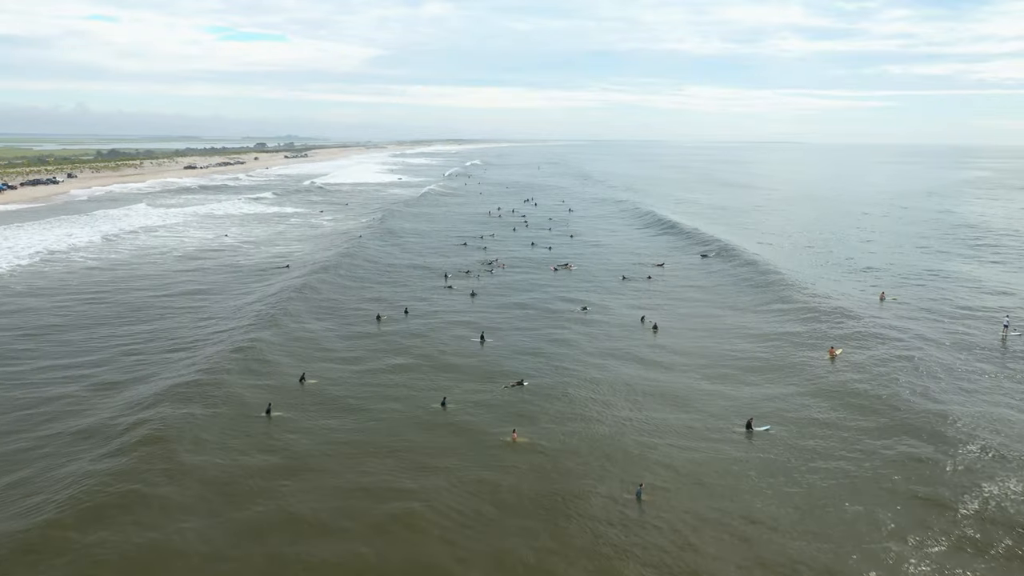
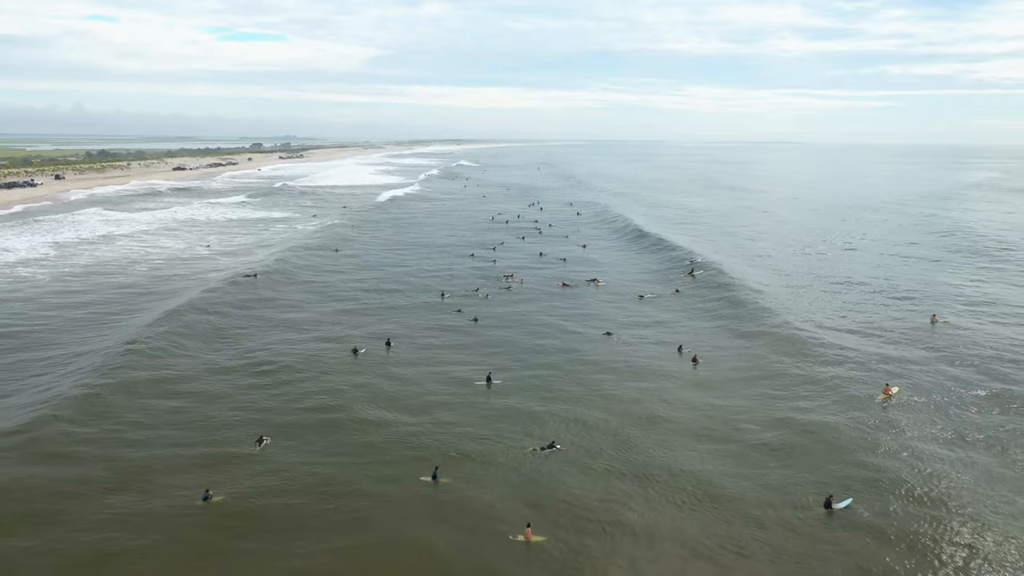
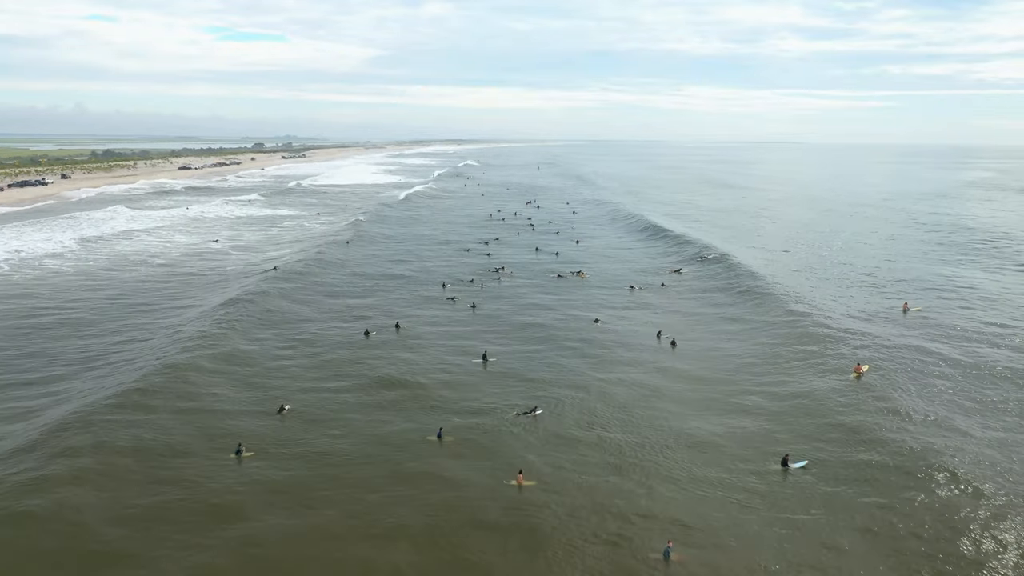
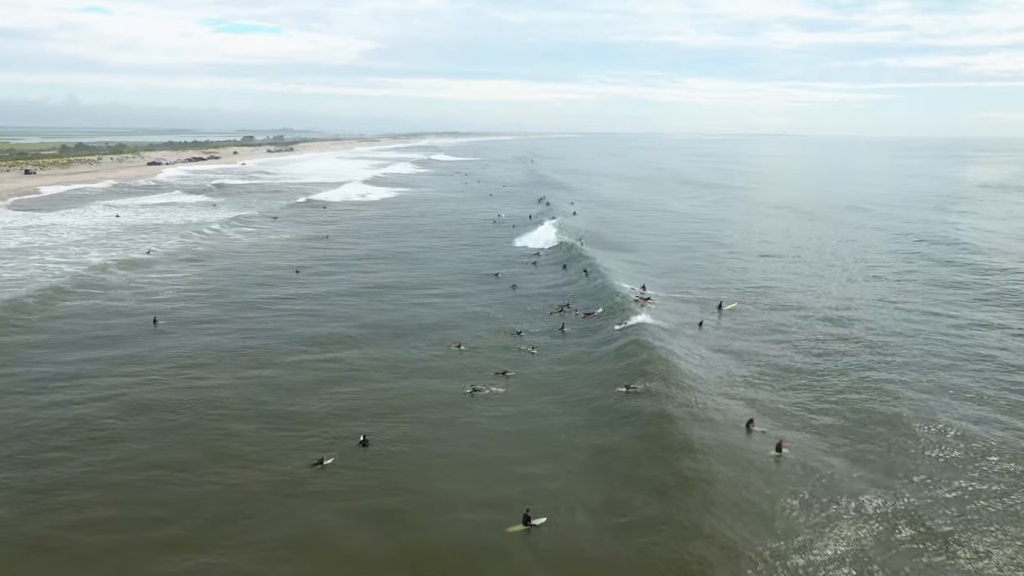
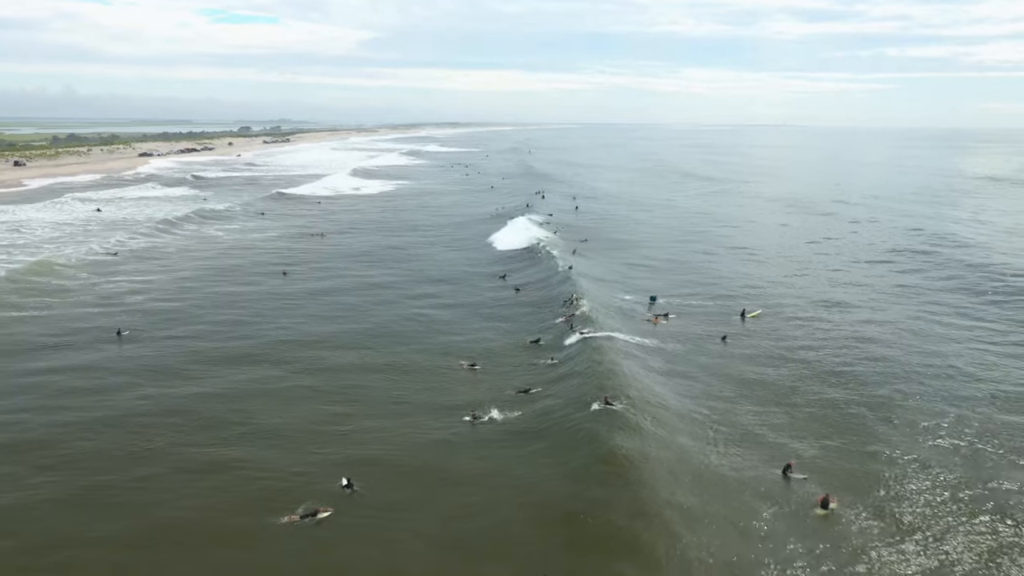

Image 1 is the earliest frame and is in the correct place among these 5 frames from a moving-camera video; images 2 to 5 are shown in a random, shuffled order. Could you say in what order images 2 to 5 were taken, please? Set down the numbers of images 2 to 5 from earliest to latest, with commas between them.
3, 2, 4, 5
